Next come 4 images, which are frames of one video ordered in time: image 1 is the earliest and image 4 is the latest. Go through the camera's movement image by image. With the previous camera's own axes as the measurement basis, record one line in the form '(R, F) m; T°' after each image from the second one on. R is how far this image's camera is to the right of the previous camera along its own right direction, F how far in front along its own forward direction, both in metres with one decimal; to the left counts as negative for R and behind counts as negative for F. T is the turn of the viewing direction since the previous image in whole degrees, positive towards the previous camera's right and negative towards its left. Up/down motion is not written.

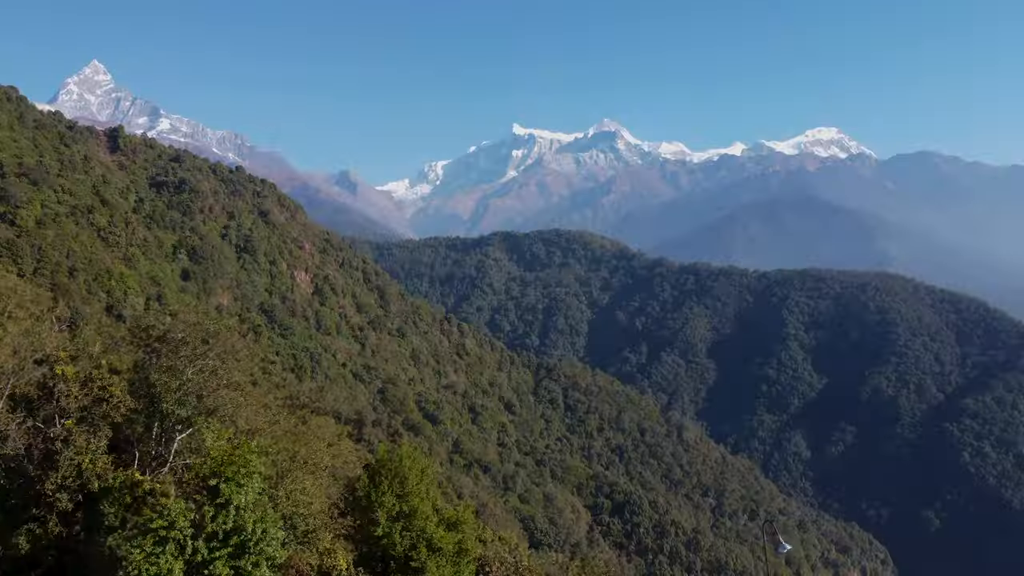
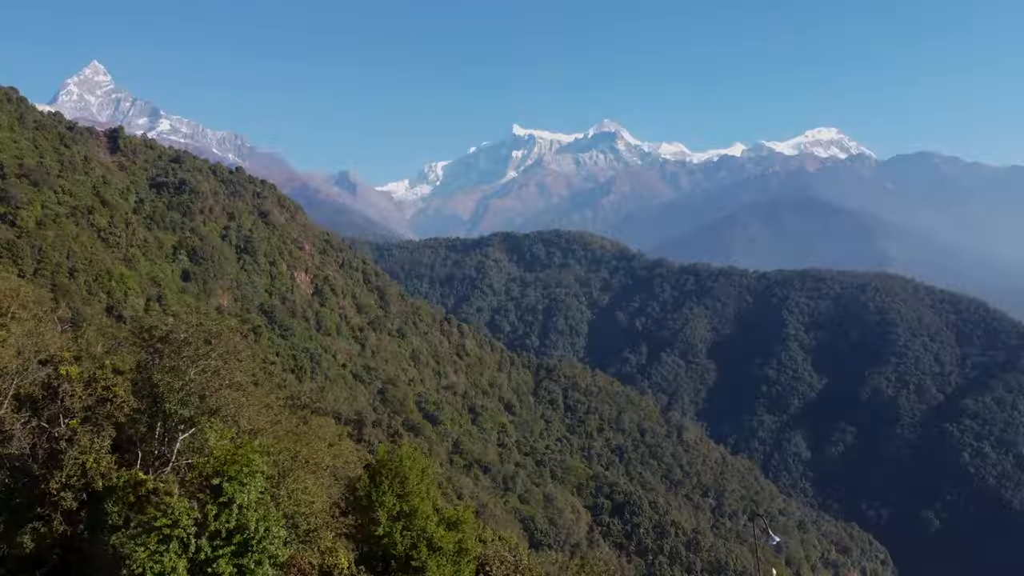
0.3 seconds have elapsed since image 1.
(0.0, -0.1) m; 0°
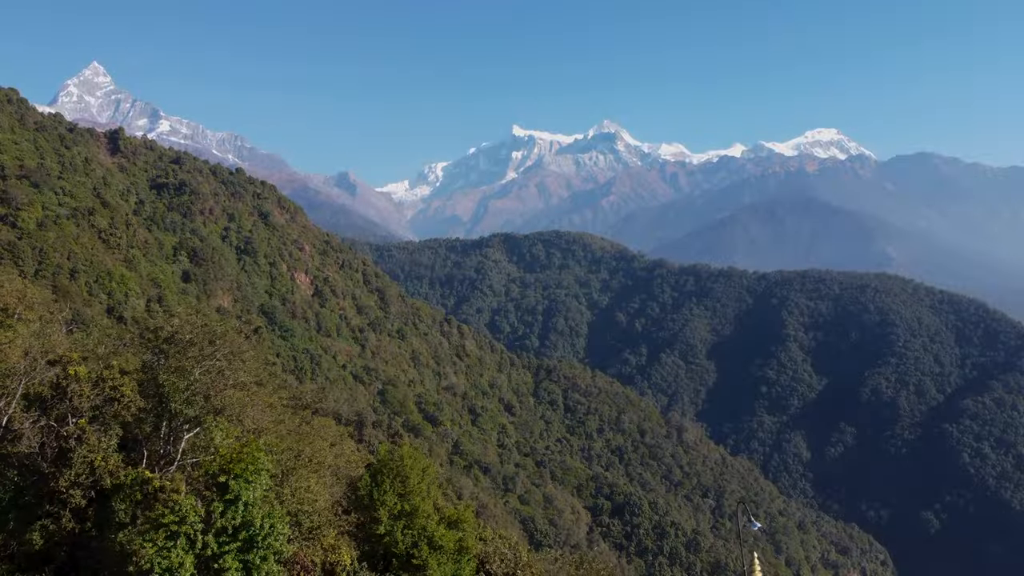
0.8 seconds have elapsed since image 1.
(0.0, -0.3) m; 0°
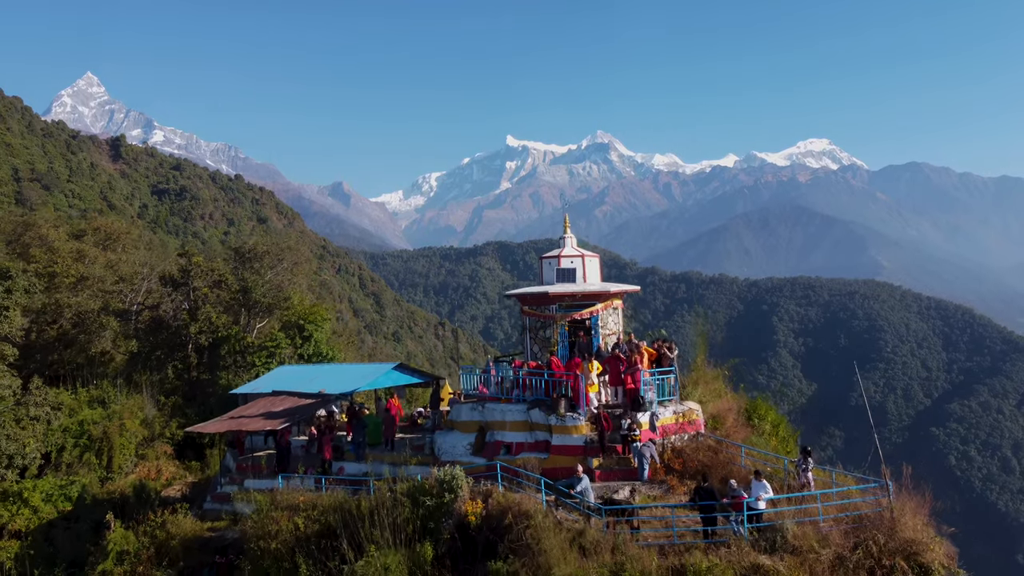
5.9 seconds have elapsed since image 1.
(+0.4, -6.8) m; +1°
